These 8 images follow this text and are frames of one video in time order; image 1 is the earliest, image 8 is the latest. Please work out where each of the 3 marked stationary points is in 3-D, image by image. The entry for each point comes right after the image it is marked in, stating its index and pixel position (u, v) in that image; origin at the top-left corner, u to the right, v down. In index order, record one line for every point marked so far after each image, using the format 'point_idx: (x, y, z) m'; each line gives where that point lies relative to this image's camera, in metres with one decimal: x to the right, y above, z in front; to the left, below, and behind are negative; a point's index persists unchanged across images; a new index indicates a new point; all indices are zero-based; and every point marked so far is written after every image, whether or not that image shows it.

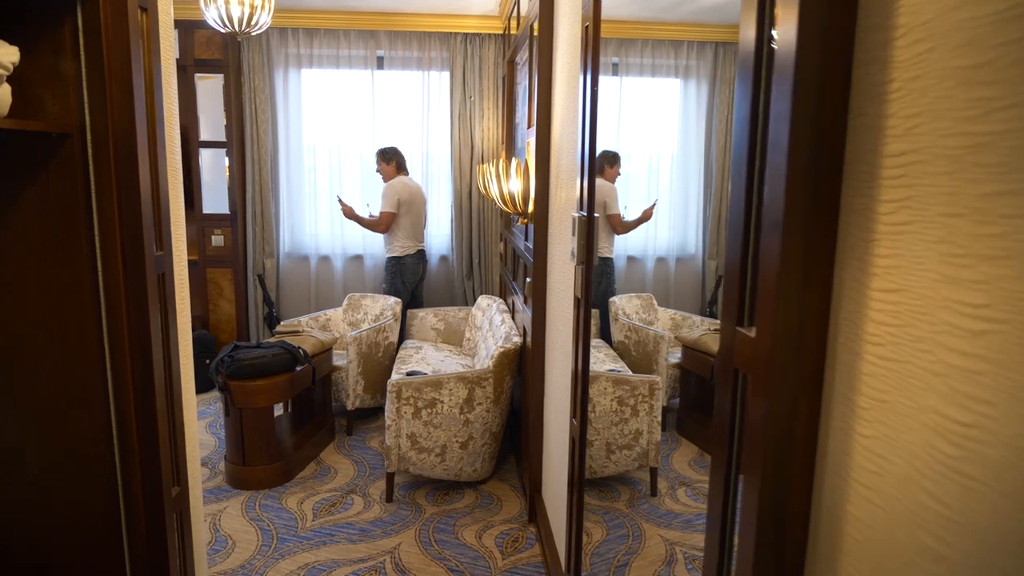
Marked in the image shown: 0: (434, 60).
0: (-0.5, +1.5, +4.6) m
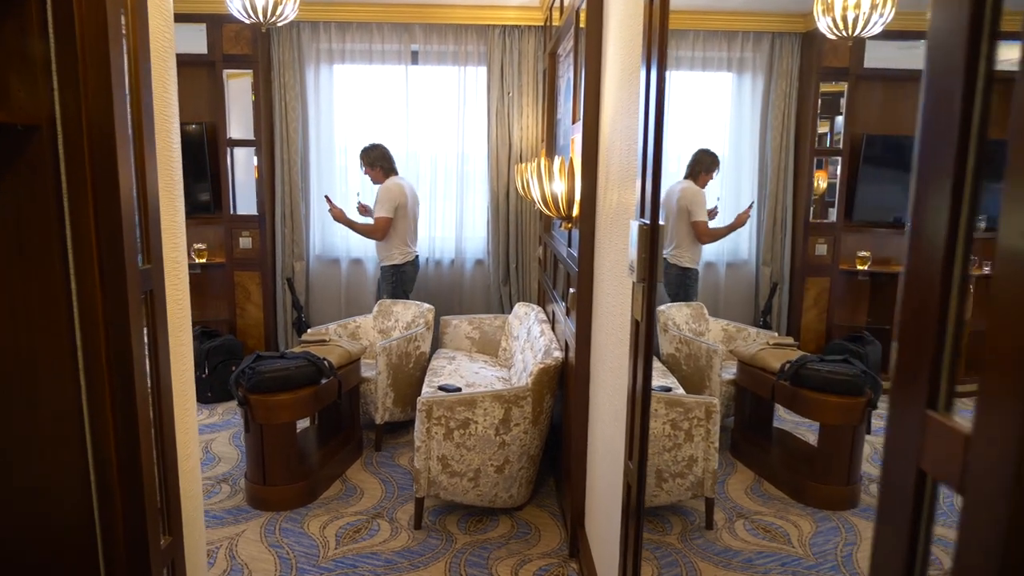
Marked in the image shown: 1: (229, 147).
0: (-0.3, +1.5, +4.4) m
1: (-1.7, +0.8, +4.2) m
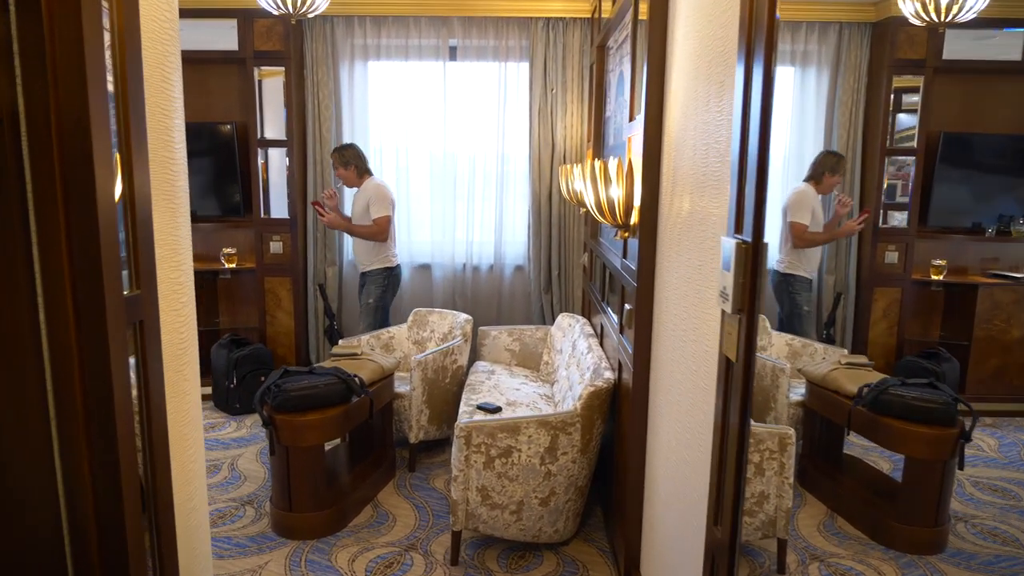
0: (0.0, +1.4, +4.2) m
1: (-1.5, +0.8, +4.0) m
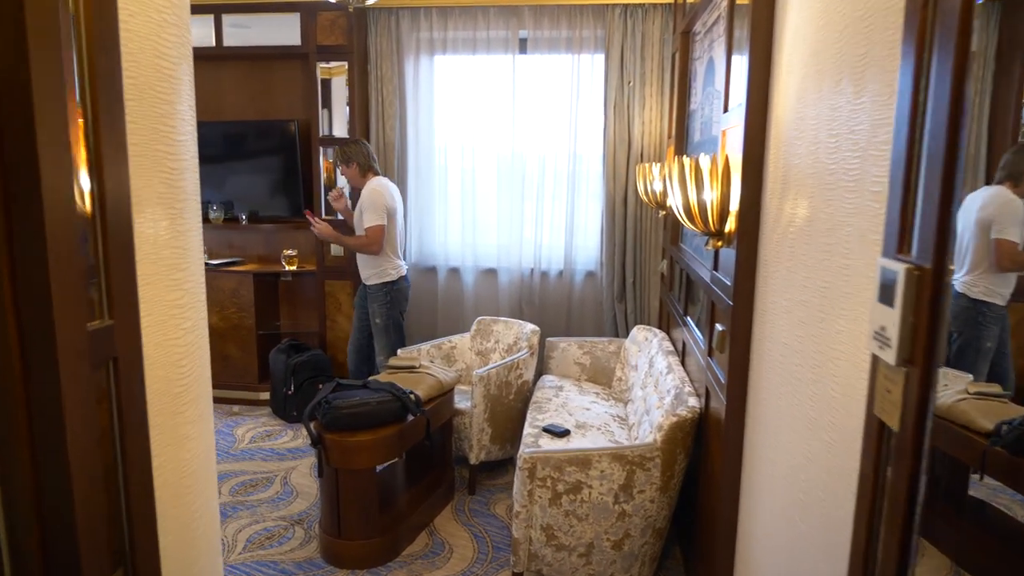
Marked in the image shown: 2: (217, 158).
0: (+0.4, +1.4, +3.9) m
1: (-1.1, +0.8, +3.9) m
2: (-1.7, +0.7, +4.0) m
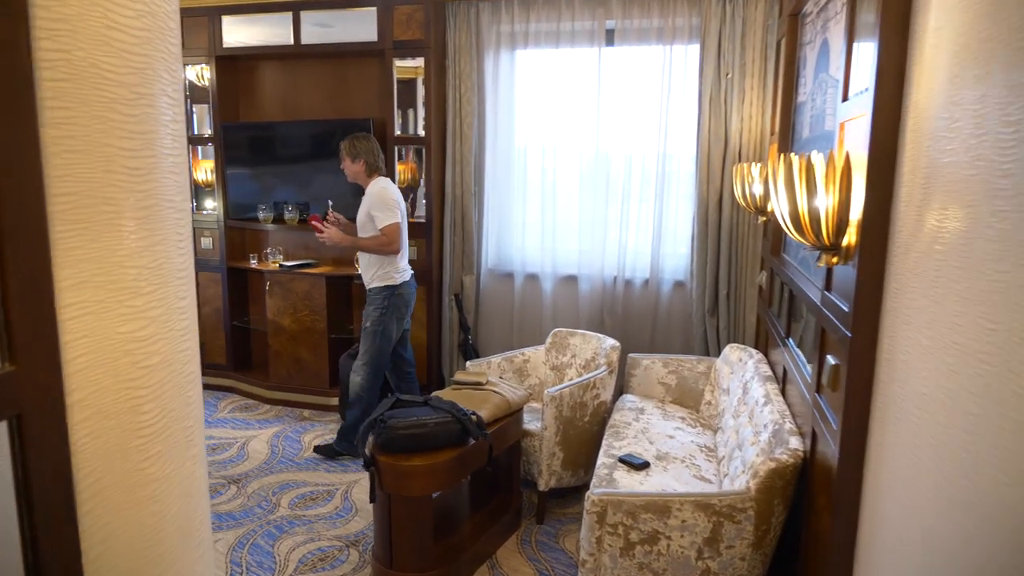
0: (+0.9, +1.3, +3.6) m
1: (-0.6, +0.8, +3.7) m
2: (-1.2, +0.7, +3.9) m
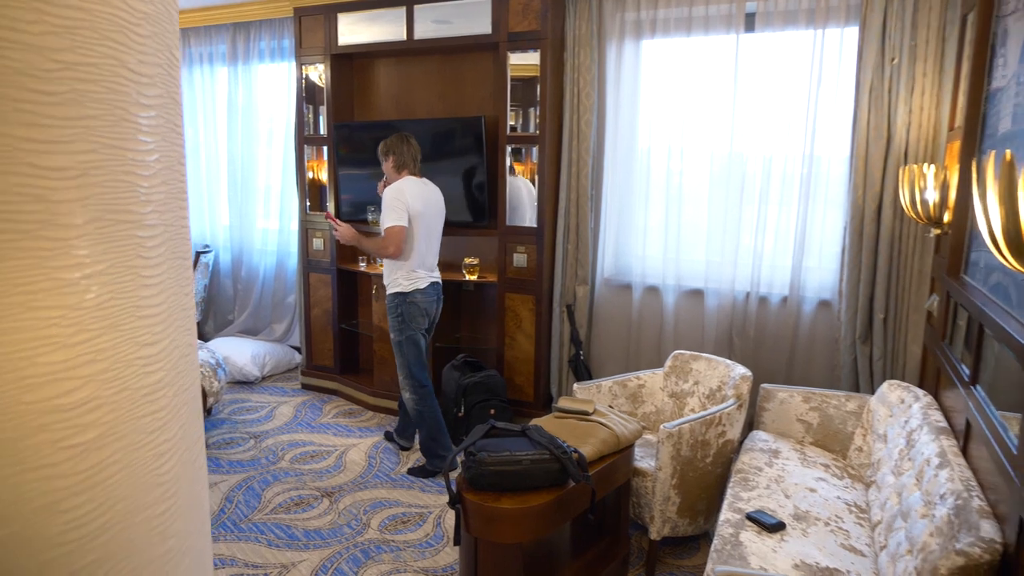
0: (+1.4, +1.2, +3.1) m
1: (0.0, +0.7, +3.5) m
2: (-0.6, +0.7, +3.8) m
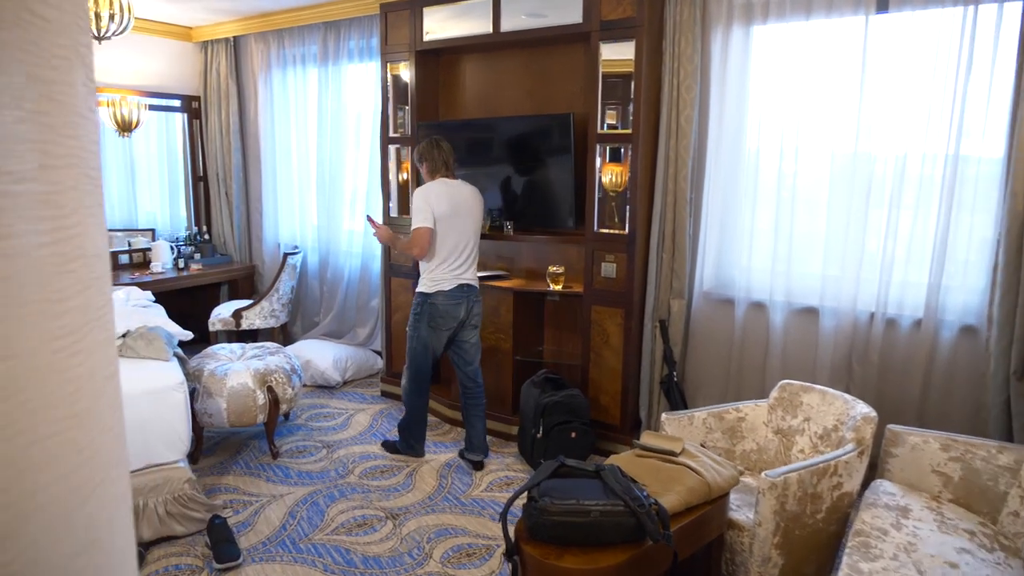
0: (+1.8, +1.1, +2.6) m
1: (+0.4, +0.7, +3.2) m
2: (-0.1, +0.7, +3.6) m
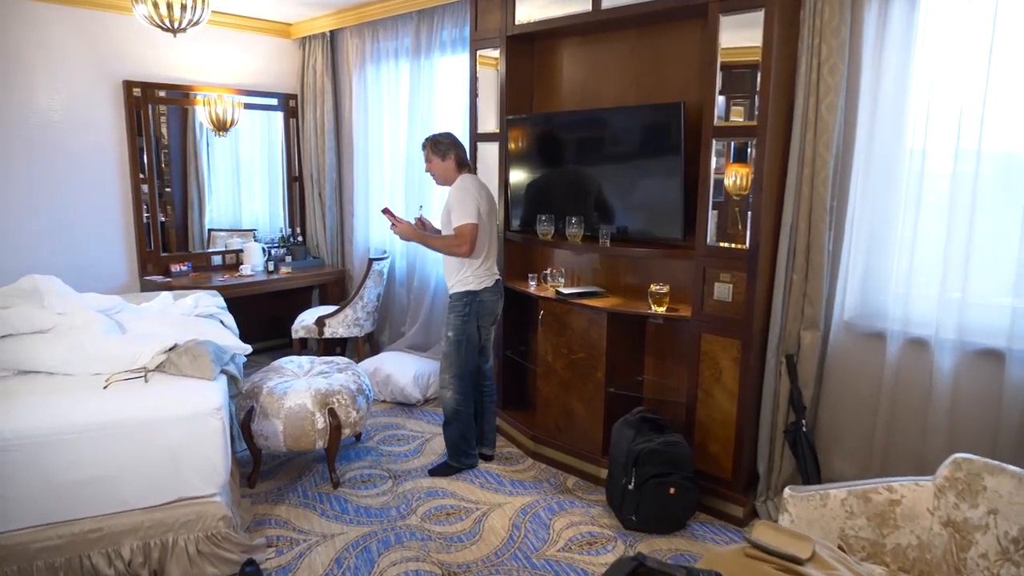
0: (+2.0, +1.0, +1.8) m
1: (+0.8, +0.6, +2.7) m
2: (+0.3, +0.6, +3.1) m
